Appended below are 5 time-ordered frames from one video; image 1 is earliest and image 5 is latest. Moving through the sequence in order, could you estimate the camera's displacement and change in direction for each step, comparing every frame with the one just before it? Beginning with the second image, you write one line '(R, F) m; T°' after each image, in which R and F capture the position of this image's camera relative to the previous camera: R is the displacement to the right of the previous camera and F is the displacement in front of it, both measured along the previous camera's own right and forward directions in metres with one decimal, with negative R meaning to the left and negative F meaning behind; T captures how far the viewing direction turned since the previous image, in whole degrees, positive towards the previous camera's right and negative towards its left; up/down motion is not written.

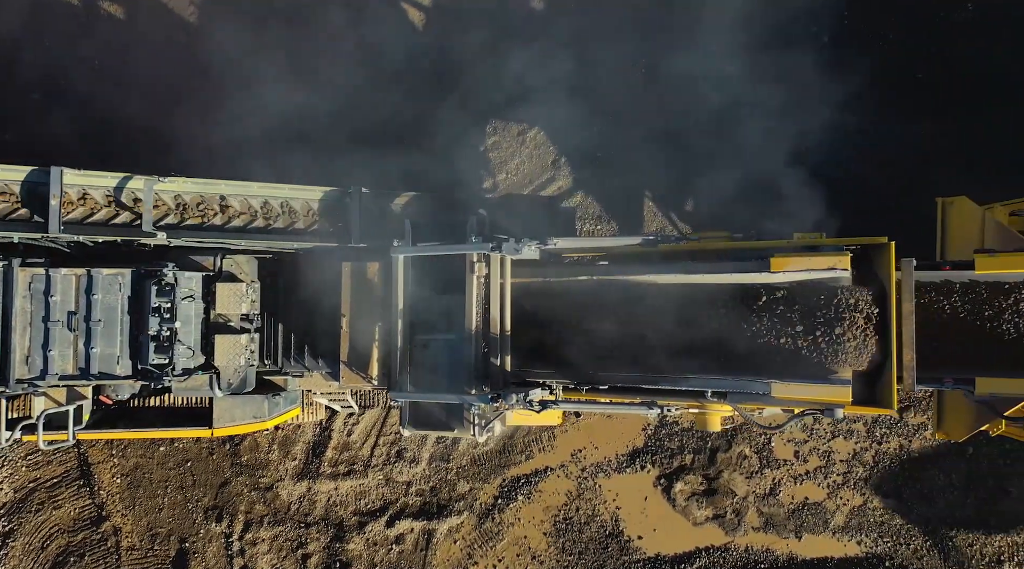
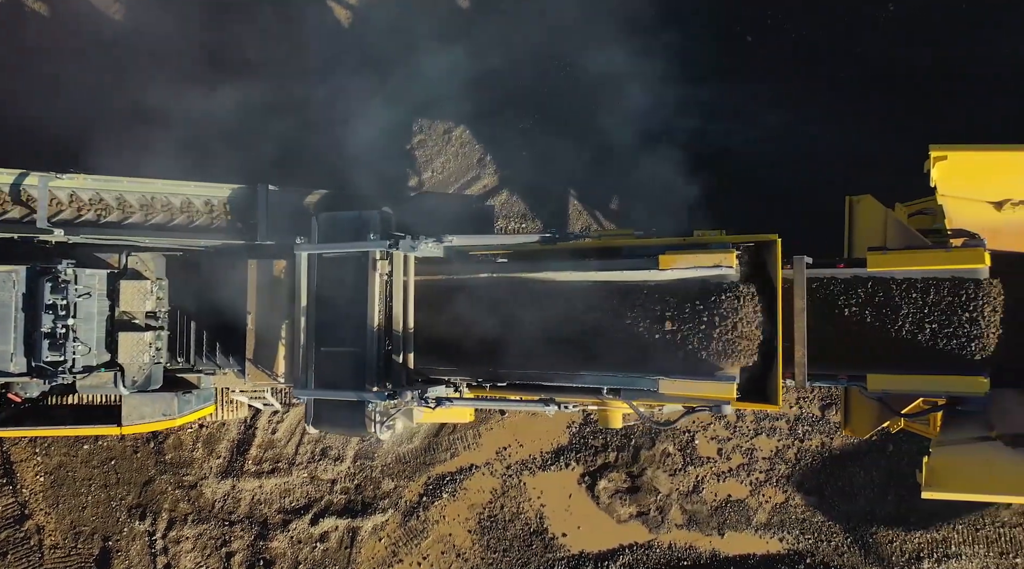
(+0.6, 0.0) m; +1°
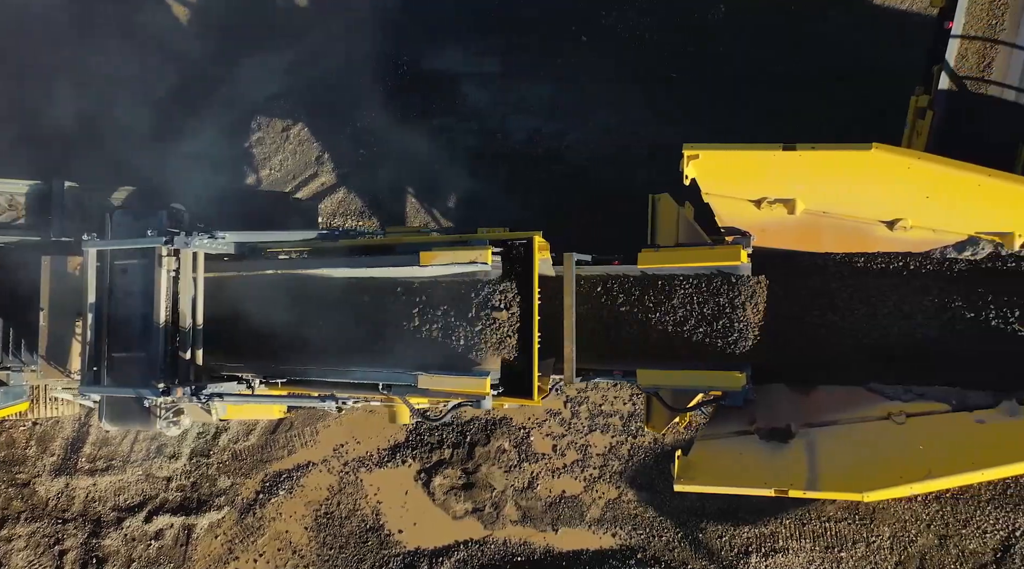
(+1.3, -0.1) m; +1°
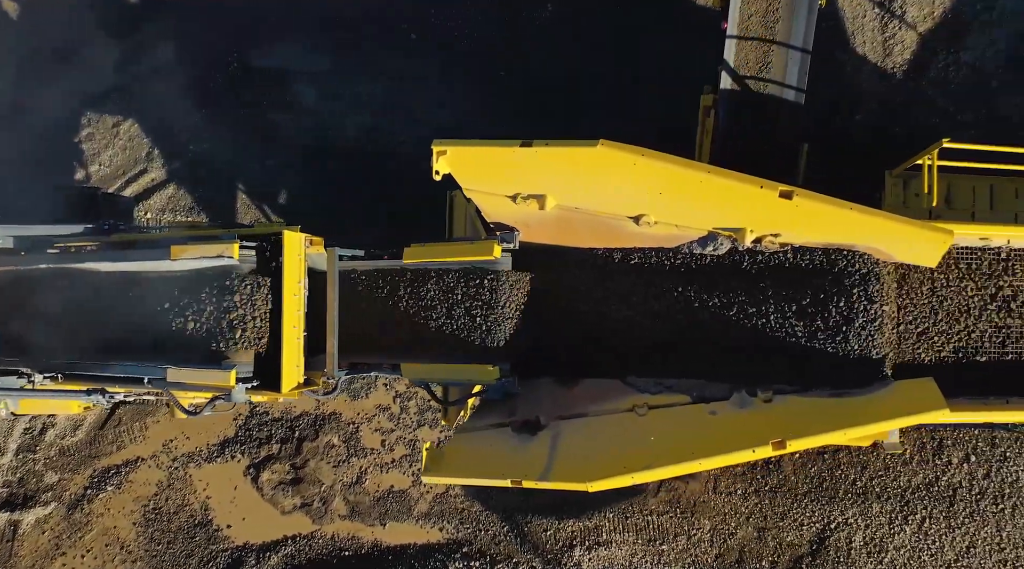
(+1.4, -0.1) m; +1°
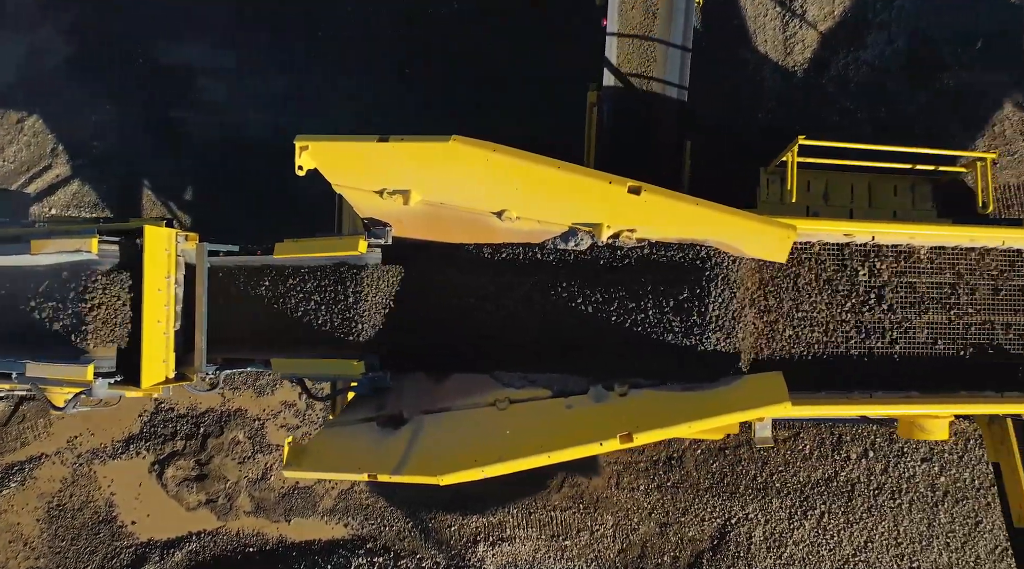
(+0.8, 0.0) m; +1°
